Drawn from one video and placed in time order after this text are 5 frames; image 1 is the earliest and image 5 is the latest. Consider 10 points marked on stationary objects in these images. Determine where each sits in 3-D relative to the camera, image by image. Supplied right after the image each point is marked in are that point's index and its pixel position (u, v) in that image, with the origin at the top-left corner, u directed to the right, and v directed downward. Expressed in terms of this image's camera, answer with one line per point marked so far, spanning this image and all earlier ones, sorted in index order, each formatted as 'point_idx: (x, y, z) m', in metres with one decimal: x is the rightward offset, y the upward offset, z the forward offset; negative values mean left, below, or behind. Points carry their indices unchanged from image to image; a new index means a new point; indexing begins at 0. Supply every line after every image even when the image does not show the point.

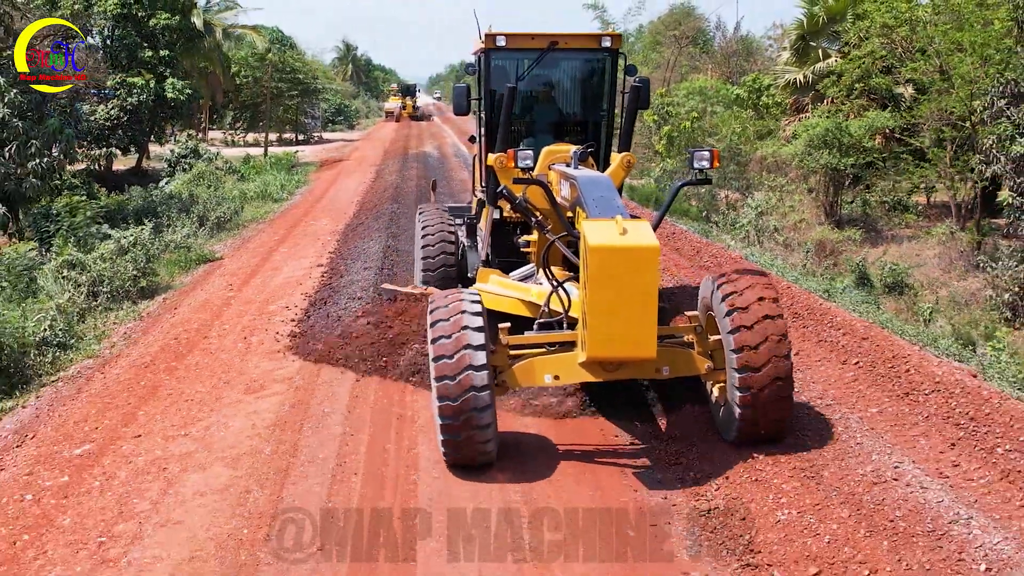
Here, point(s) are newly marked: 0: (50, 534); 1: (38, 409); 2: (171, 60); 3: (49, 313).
0: (-2.3, -1.2, +4.0) m
1: (-3.5, -0.9, +5.9) m
2: (-8.1, +5.3, +18.6) m
3: (-4.4, -0.2, +7.6) m
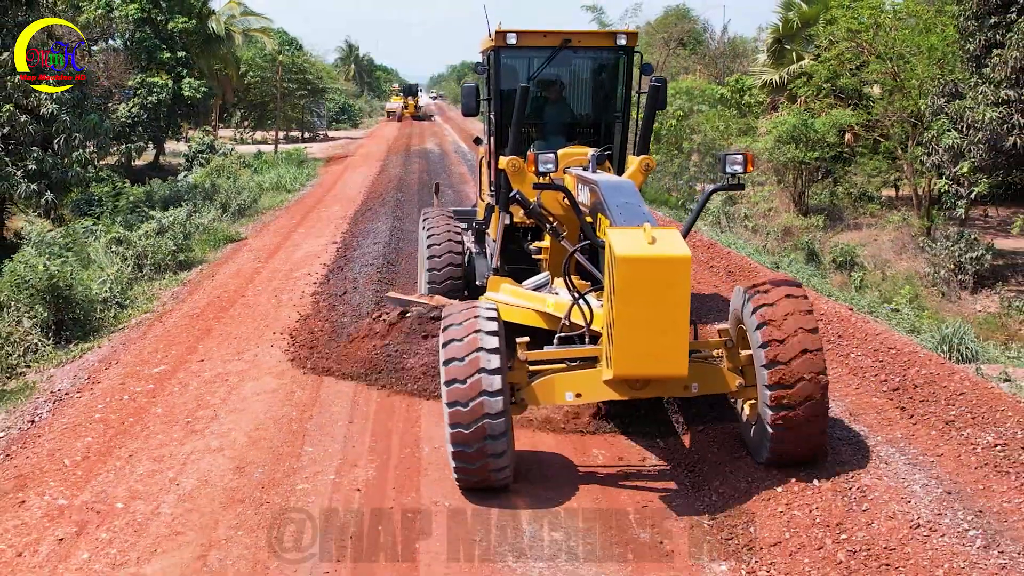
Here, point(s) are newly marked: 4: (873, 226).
0: (-2.5, -0.9, +5.4) m
1: (-3.7, -0.5, +7.3) m
2: (-8.2, +5.7, +20.0) m
3: (-4.5, +0.1, +9.0) m
4: (+6.9, +1.3, +15.5) m
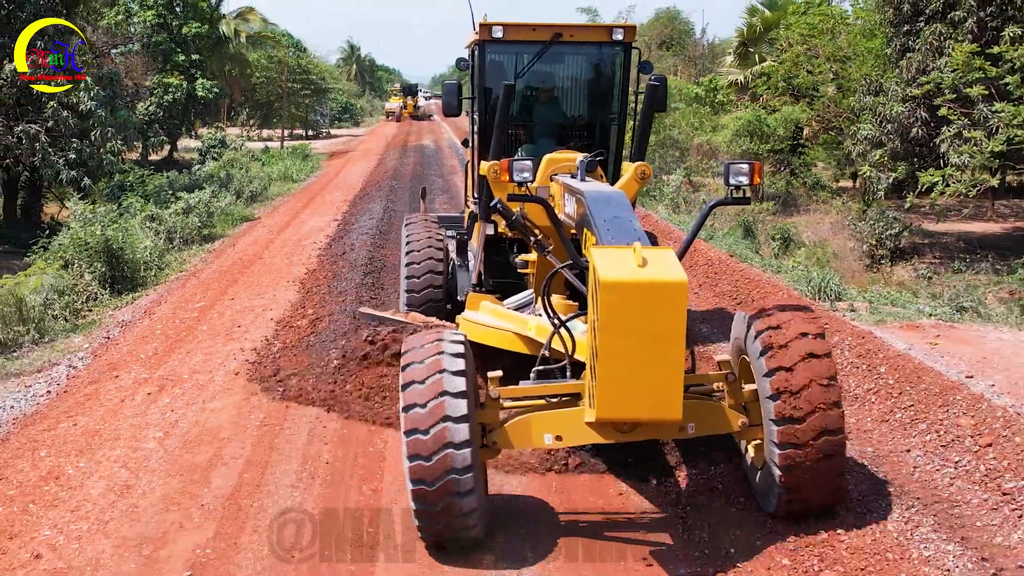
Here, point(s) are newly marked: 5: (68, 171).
0: (-2.8, -0.4, +7.2) m
1: (-4.1, -0.1, +9.1) m
2: (-8.6, +6.2, +21.8) m
3: (-4.9, +0.6, +10.8) m
4: (+6.6, +1.7, +17.3) m
5: (-7.8, +2.1, +14.1) m
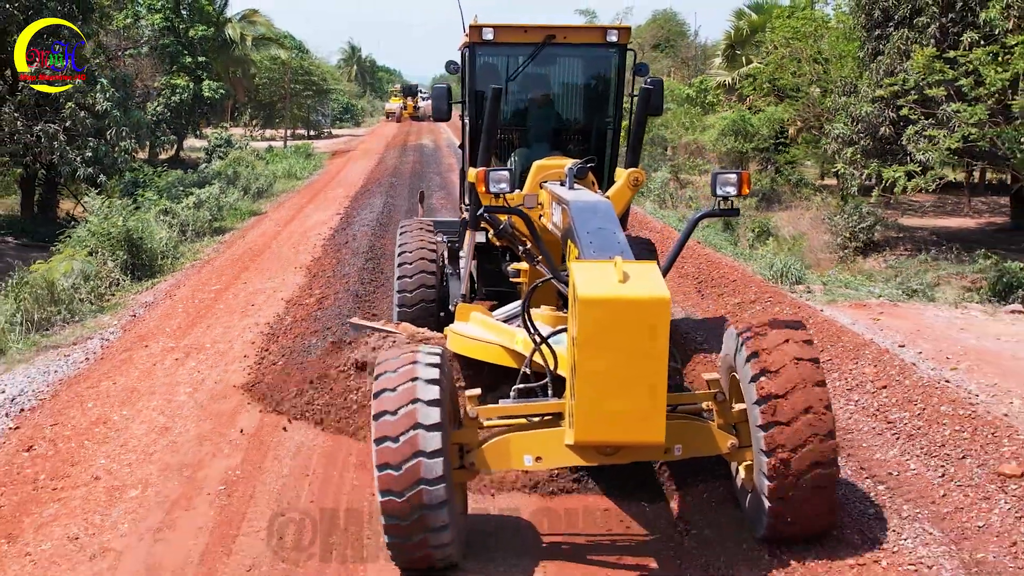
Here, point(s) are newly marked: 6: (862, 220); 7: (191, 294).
0: (-3.0, -0.2, +8.0) m
1: (-4.2, +0.1, +9.9) m
2: (-8.7, +6.3, +22.6) m
3: (-5.0, +0.8, +11.6) m
4: (+6.5, +1.9, +18.1) m
5: (-8.0, +2.2, +14.9) m
6: (+6.2, +1.2, +14.2) m
7: (-3.6, -0.1, +8.8) m
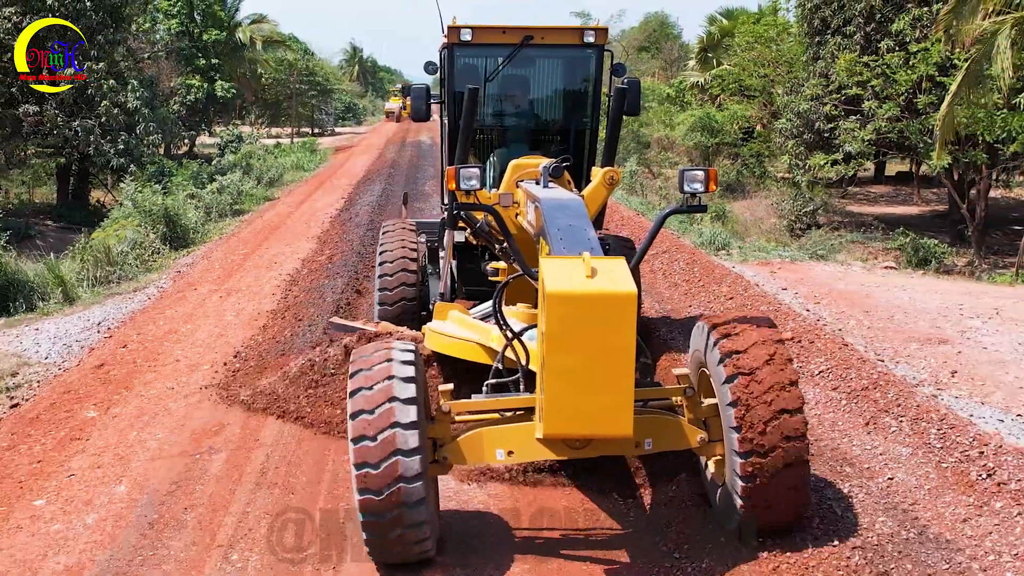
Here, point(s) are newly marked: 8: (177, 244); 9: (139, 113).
0: (-3.3, +0.3, +9.9) m
1: (-4.5, +0.6, +11.8) m
2: (-9.0, +6.8, +24.6) m
3: (-5.4, +1.2, +13.5) m
4: (+6.1, +2.4, +20.0) m
5: (-8.3, +2.7, +16.8) m
6: (+5.9, +1.7, +16.1) m
7: (-3.9, +0.4, +10.7) m
8: (-5.2, +0.7, +12.4) m
9: (-8.0, +3.8, +17.1) m
